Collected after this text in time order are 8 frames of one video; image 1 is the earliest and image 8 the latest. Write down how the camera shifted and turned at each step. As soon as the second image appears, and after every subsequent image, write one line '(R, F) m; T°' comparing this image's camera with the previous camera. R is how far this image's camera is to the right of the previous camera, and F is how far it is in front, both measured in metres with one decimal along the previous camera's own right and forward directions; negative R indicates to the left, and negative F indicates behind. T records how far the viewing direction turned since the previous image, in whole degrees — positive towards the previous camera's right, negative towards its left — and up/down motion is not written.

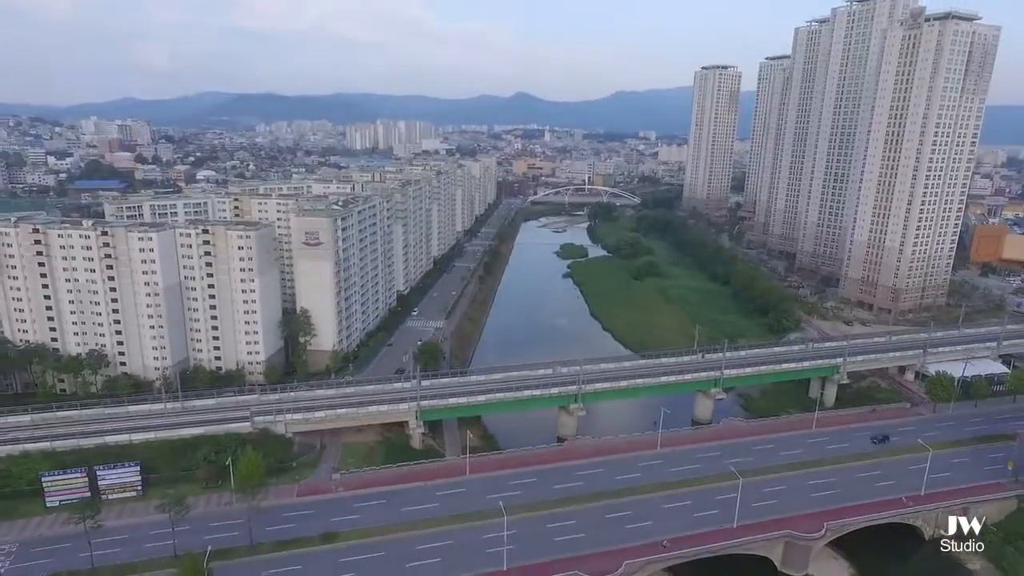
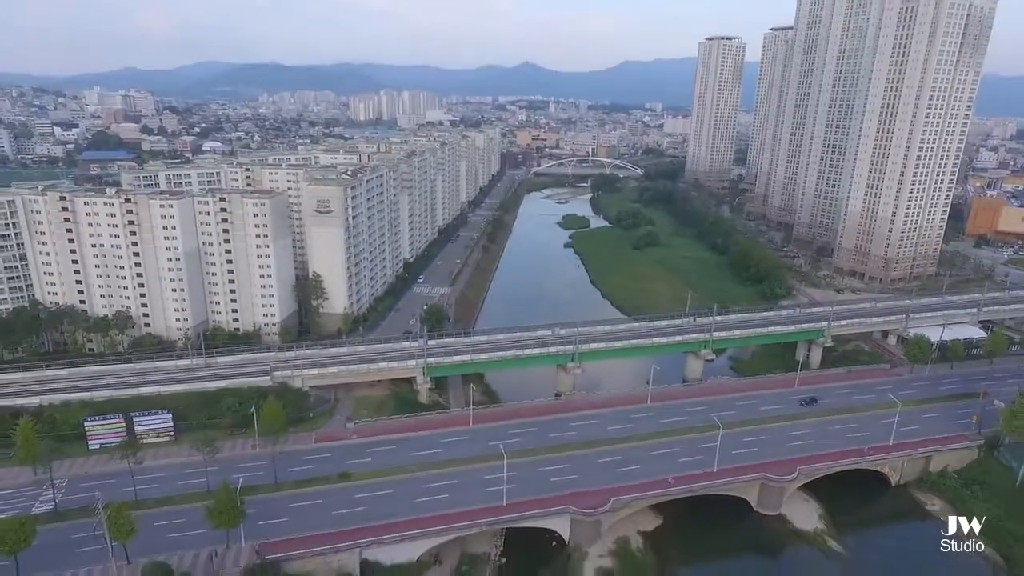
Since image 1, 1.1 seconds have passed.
(+0.3, -3.3) m; 0°
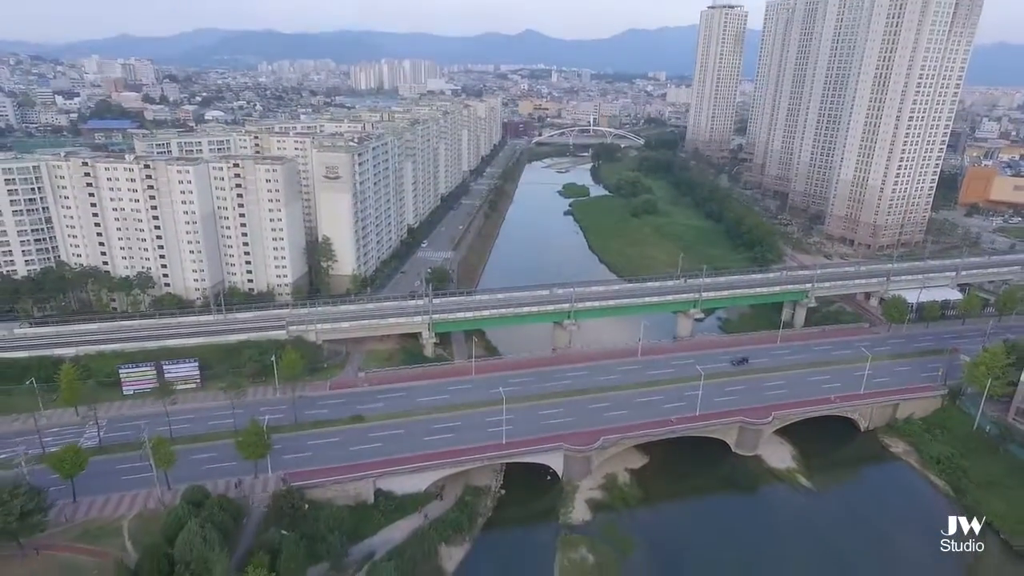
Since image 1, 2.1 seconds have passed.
(+0.2, -3.6) m; 0°
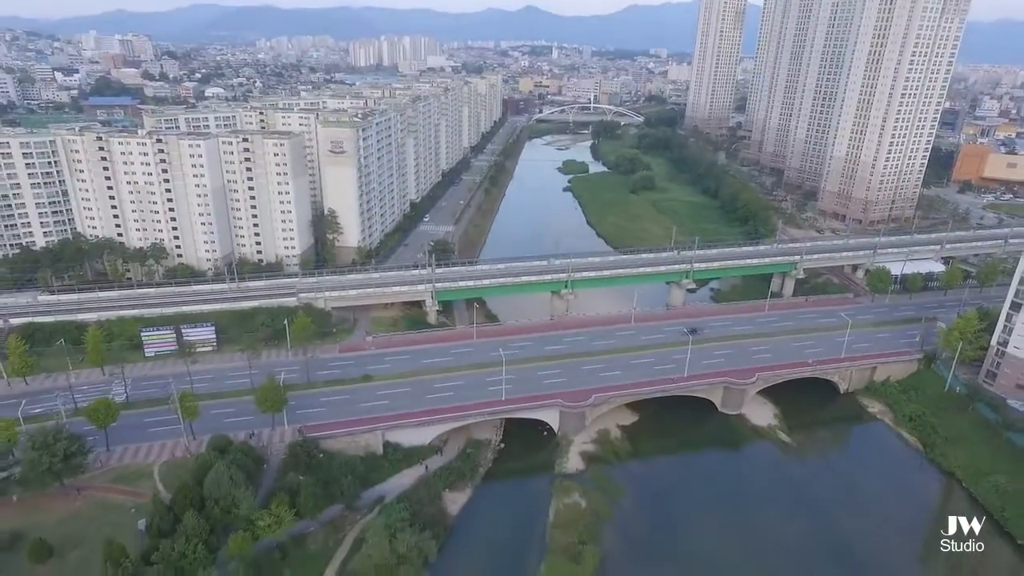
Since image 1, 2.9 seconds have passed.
(+0.1, -2.8) m; 0°
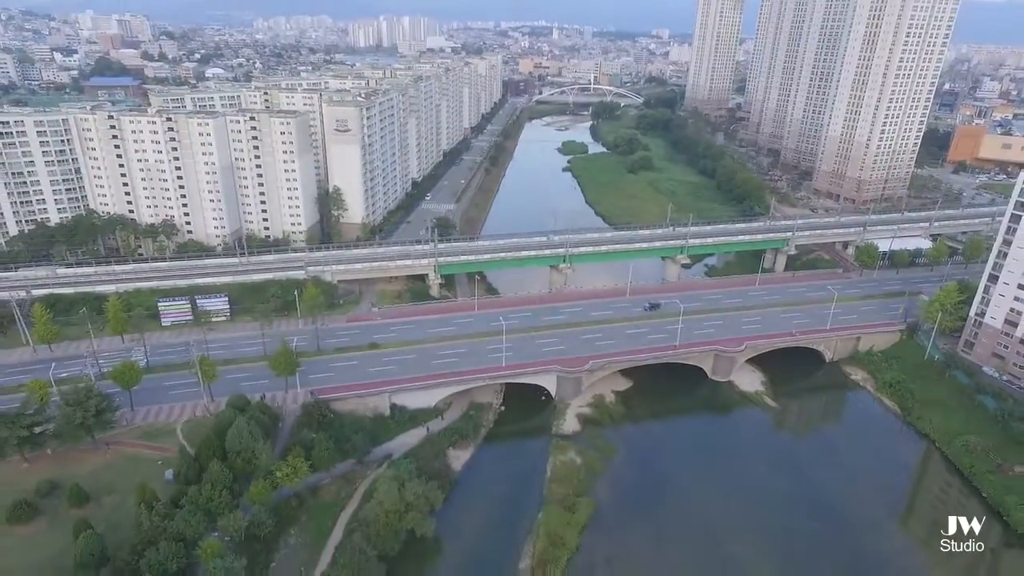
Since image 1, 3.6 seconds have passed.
(0.0, -2.4) m; 0°
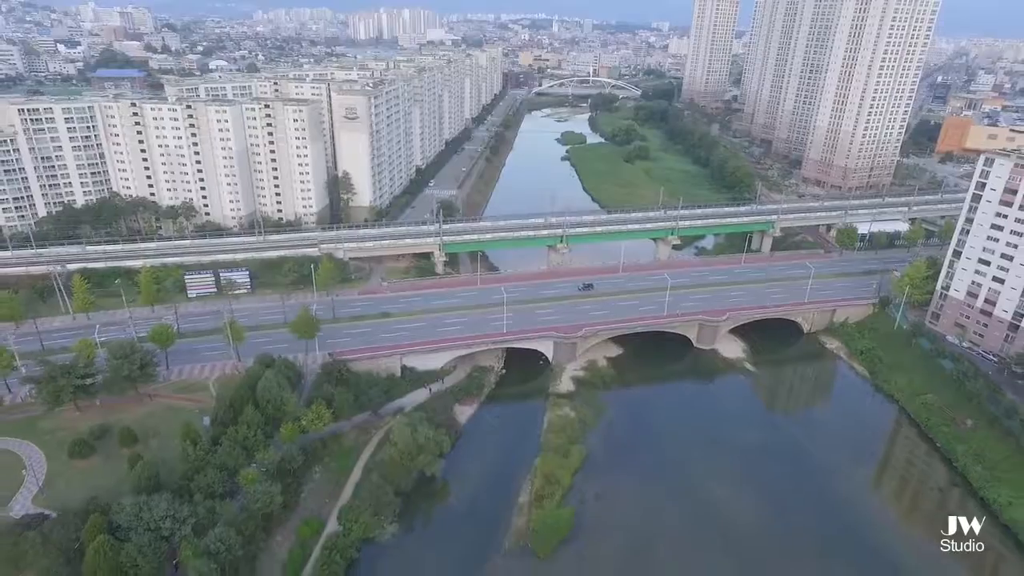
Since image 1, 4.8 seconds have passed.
(-0.1, -4.4) m; 0°
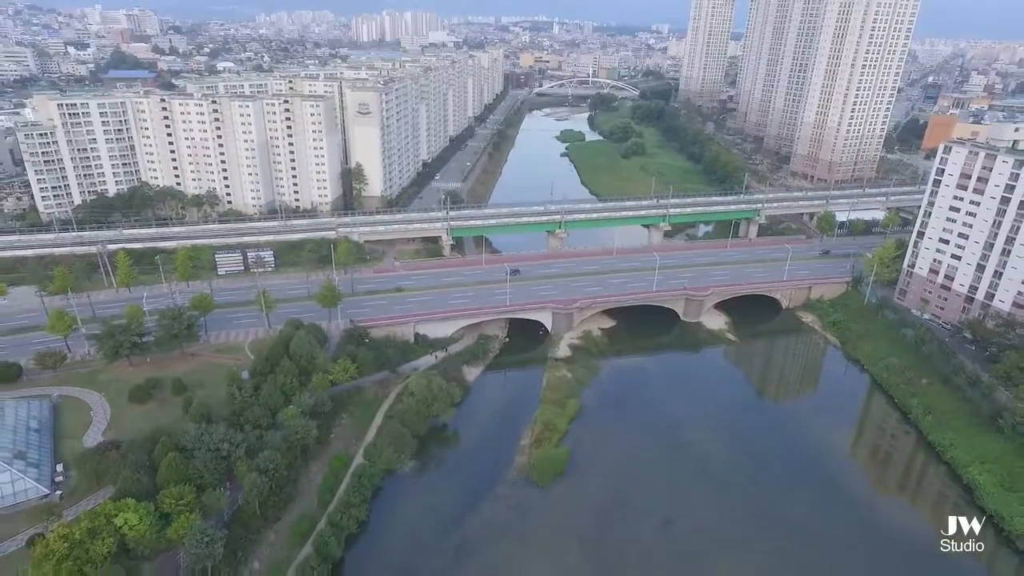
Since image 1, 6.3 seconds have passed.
(-0.2, -5.5) m; 0°
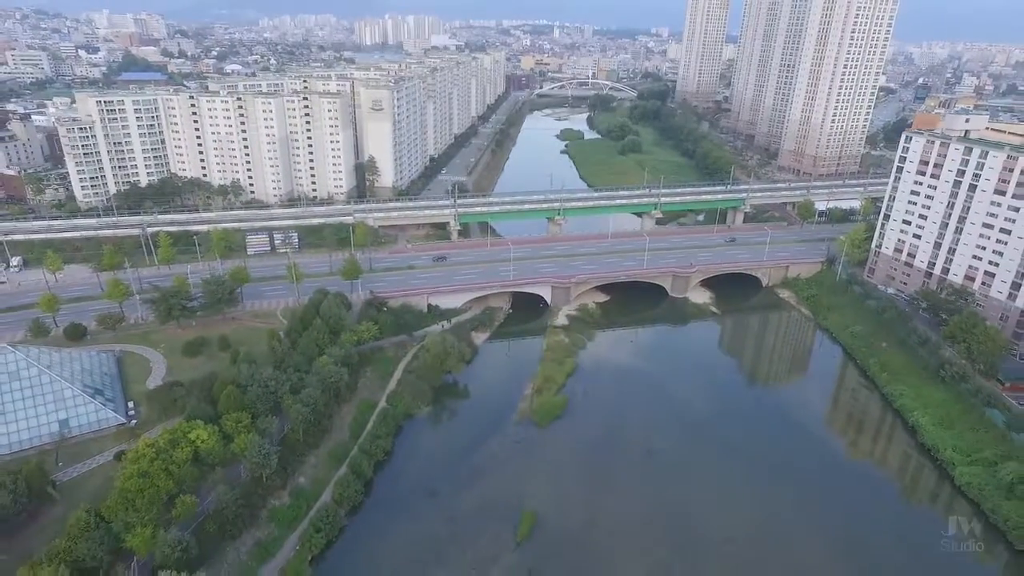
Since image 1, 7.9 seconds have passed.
(-0.2, -6.3) m; 0°
